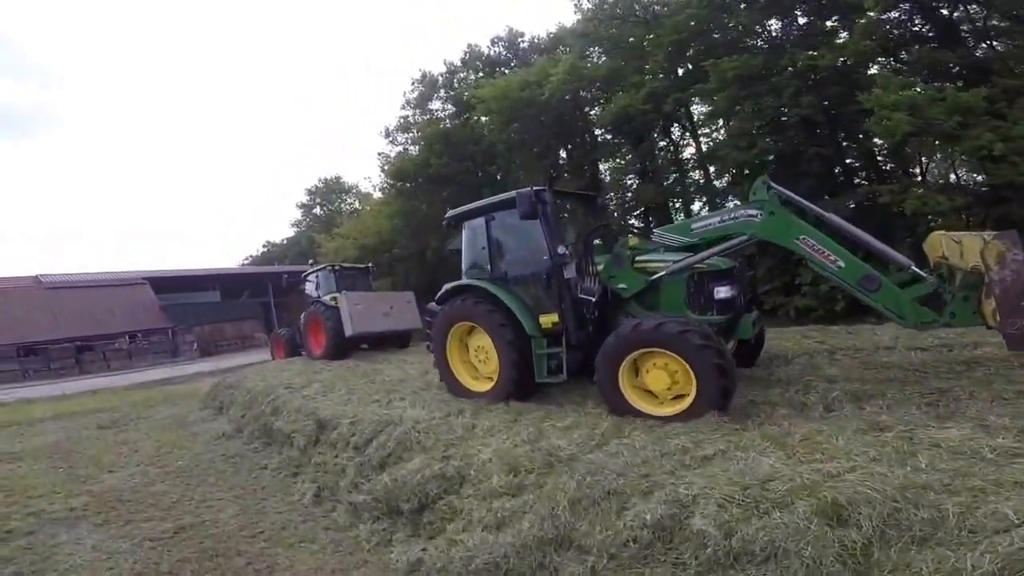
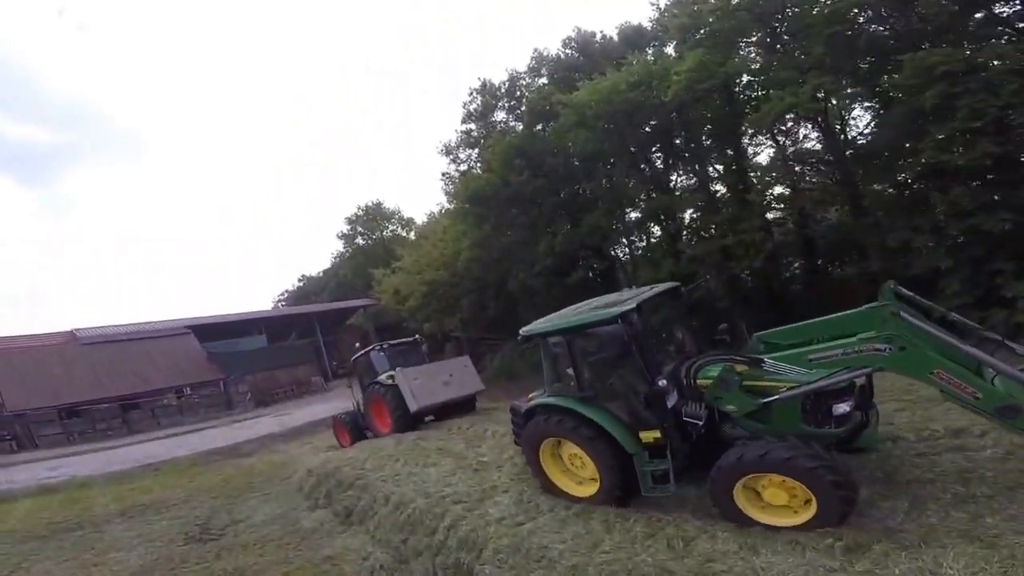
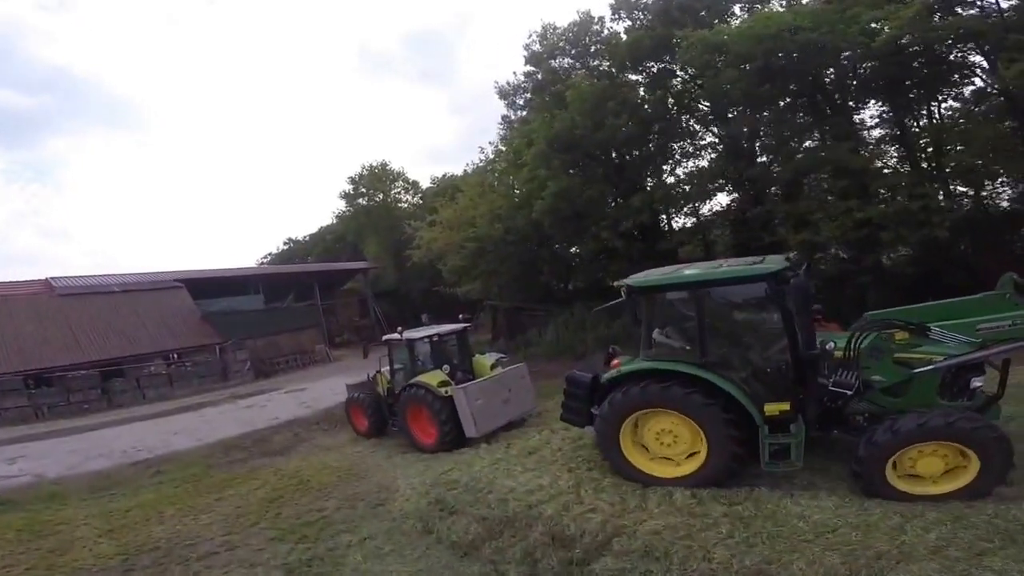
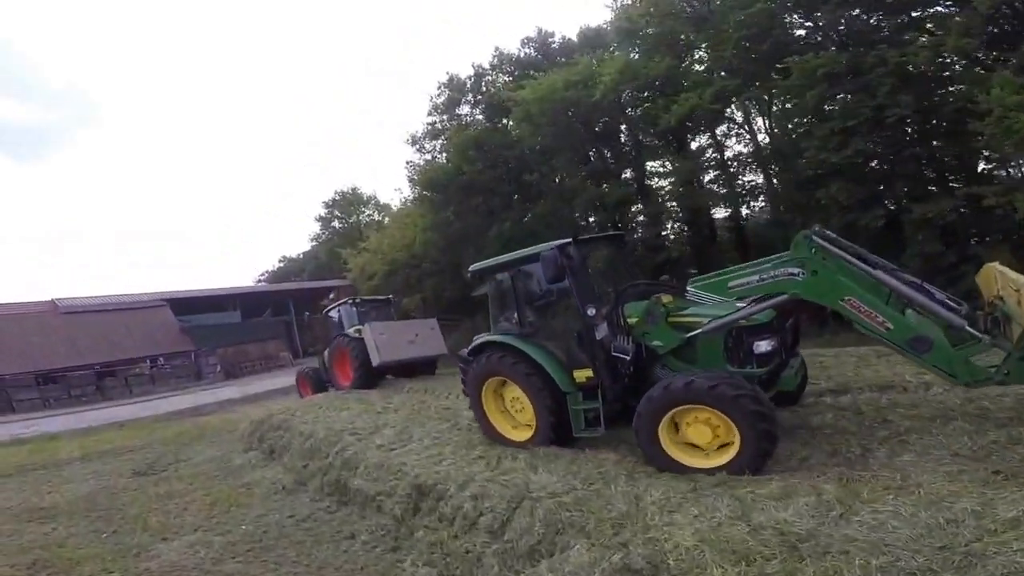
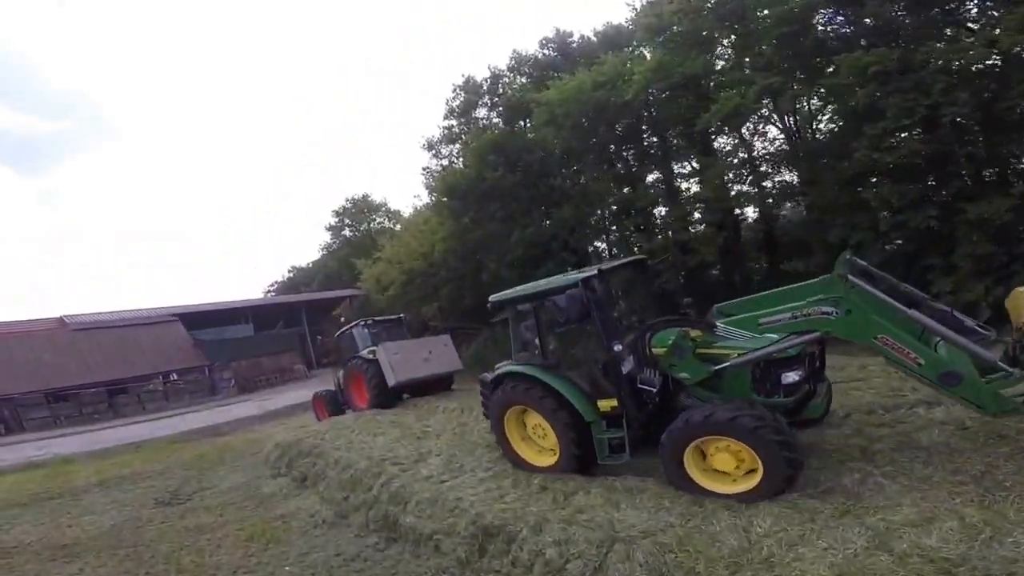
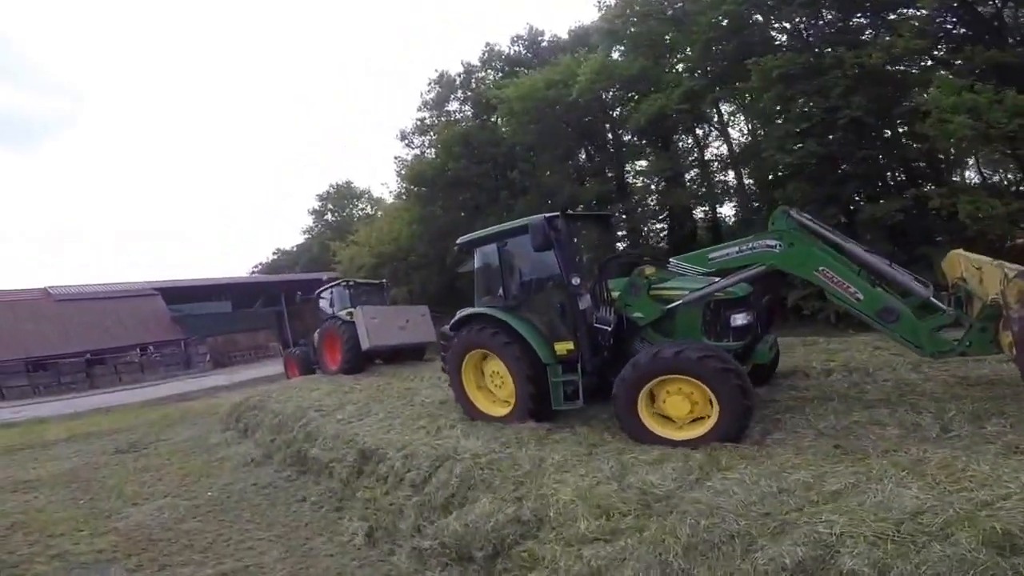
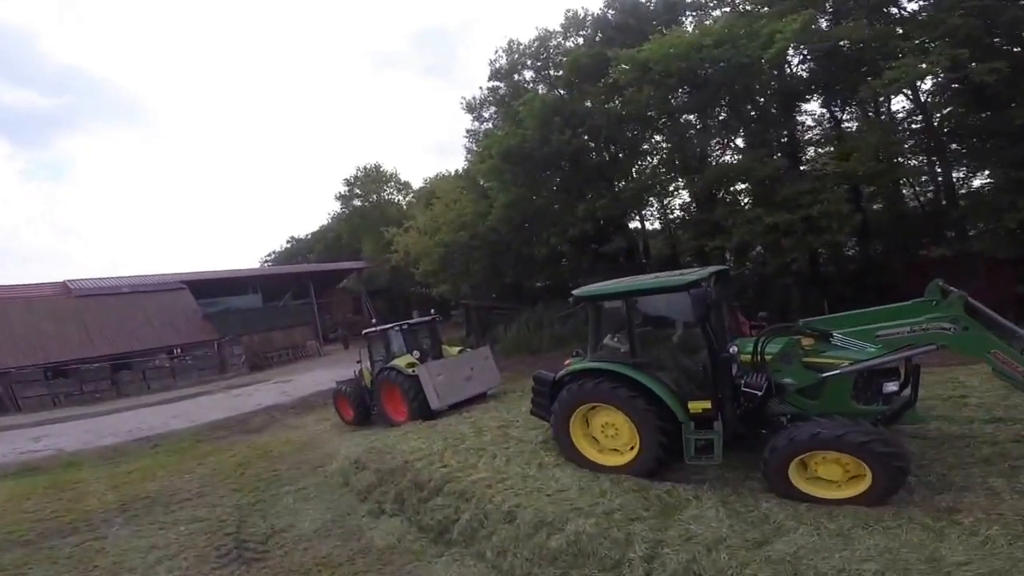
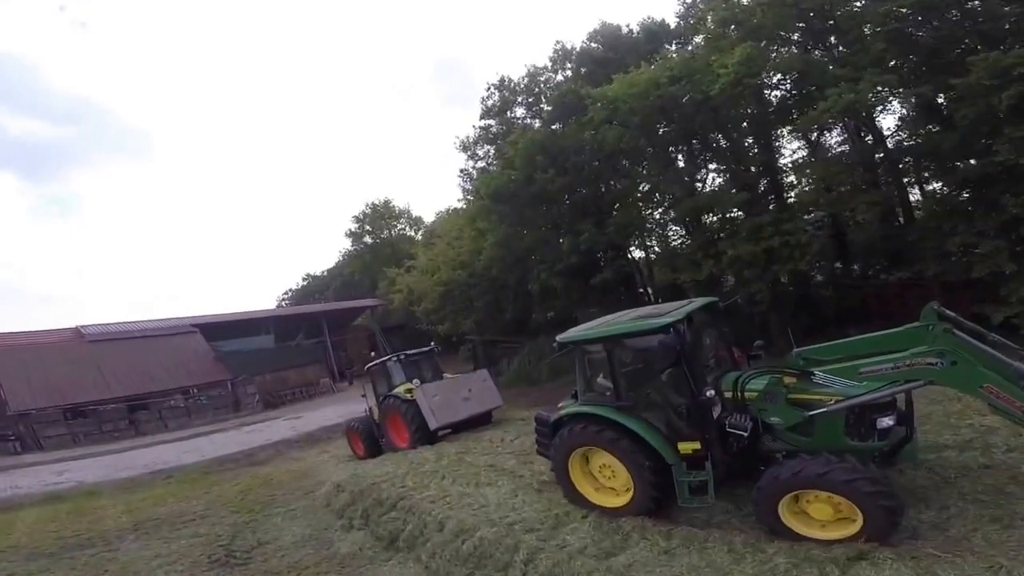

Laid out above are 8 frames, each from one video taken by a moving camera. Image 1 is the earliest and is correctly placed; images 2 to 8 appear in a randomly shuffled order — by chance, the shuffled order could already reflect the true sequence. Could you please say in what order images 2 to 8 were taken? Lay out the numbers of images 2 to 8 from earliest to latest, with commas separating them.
6, 4, 5, 2, 8, 7, 3
